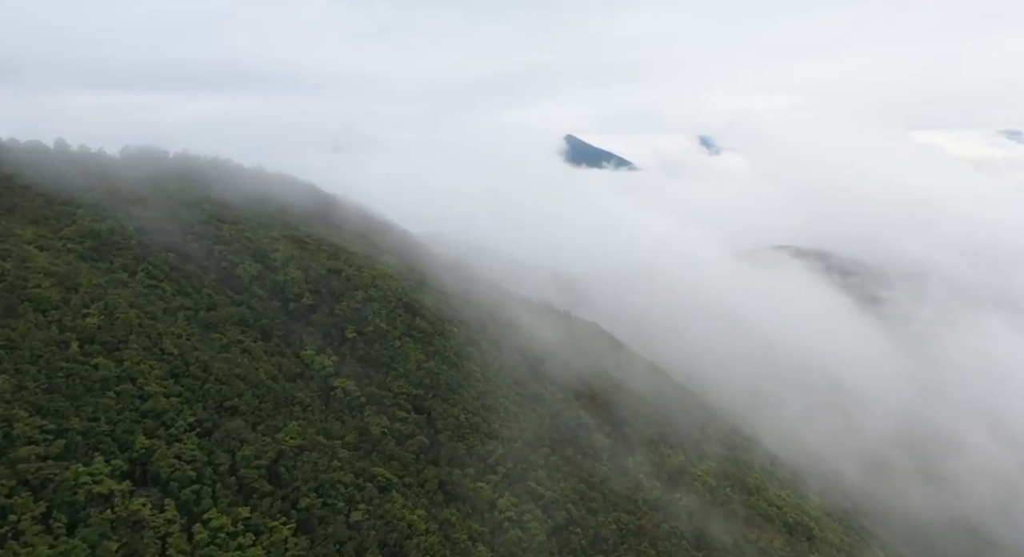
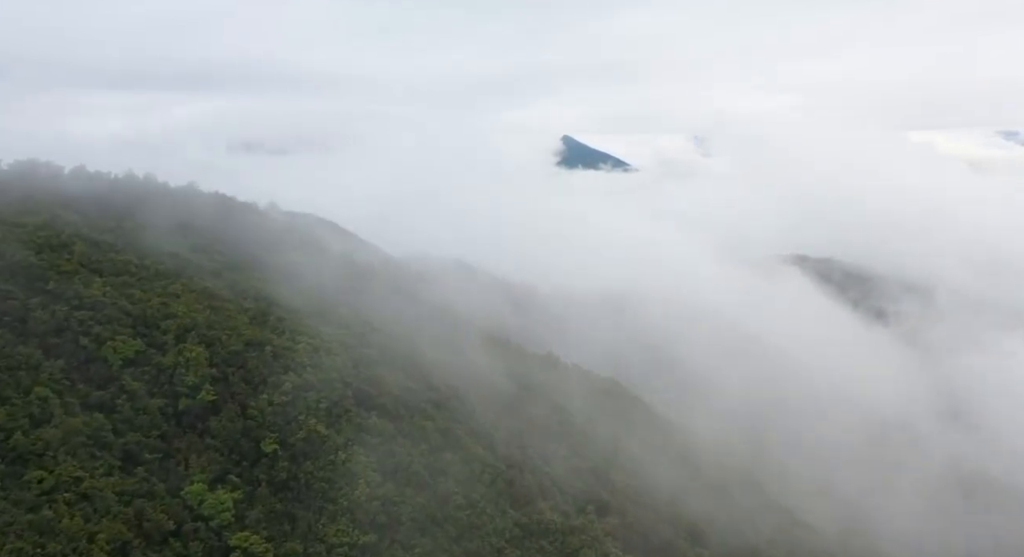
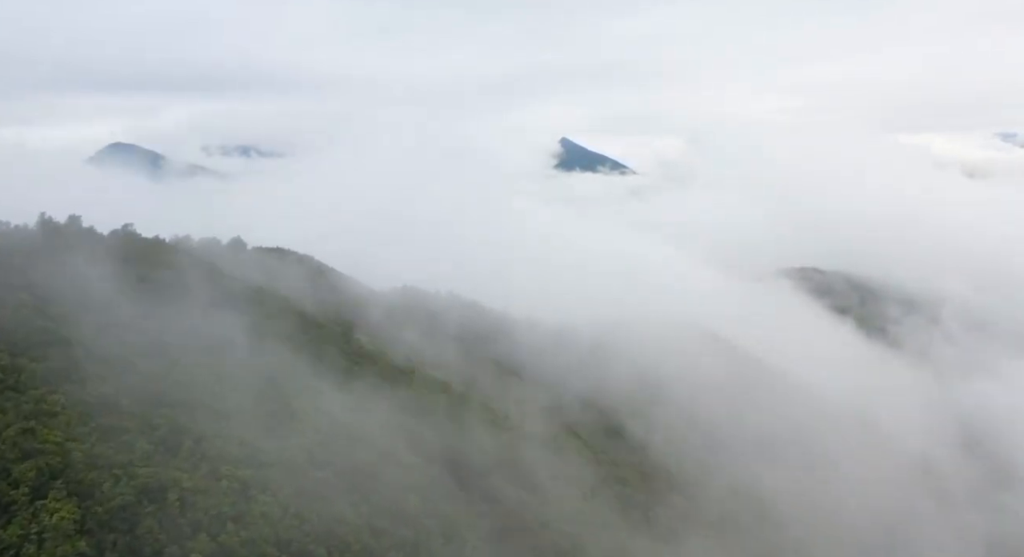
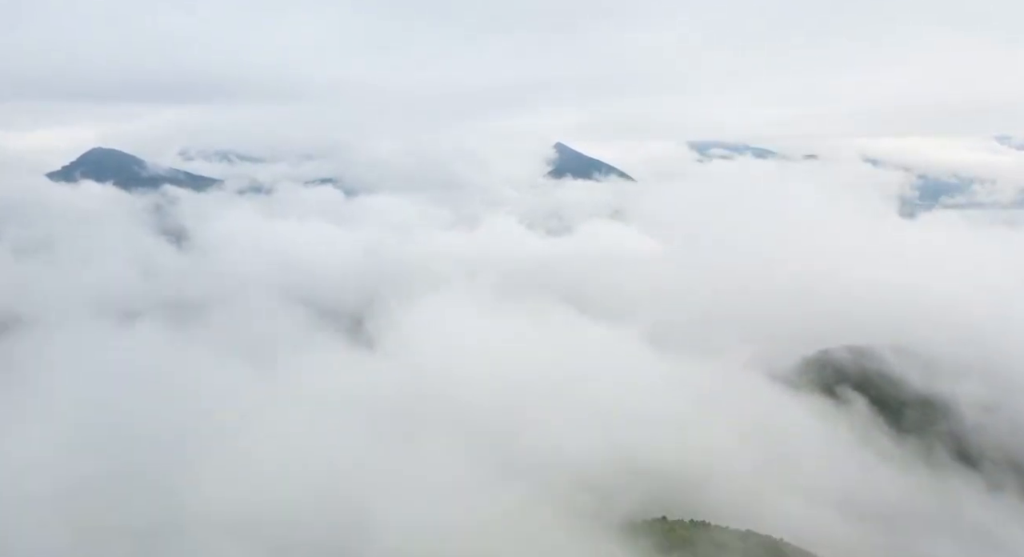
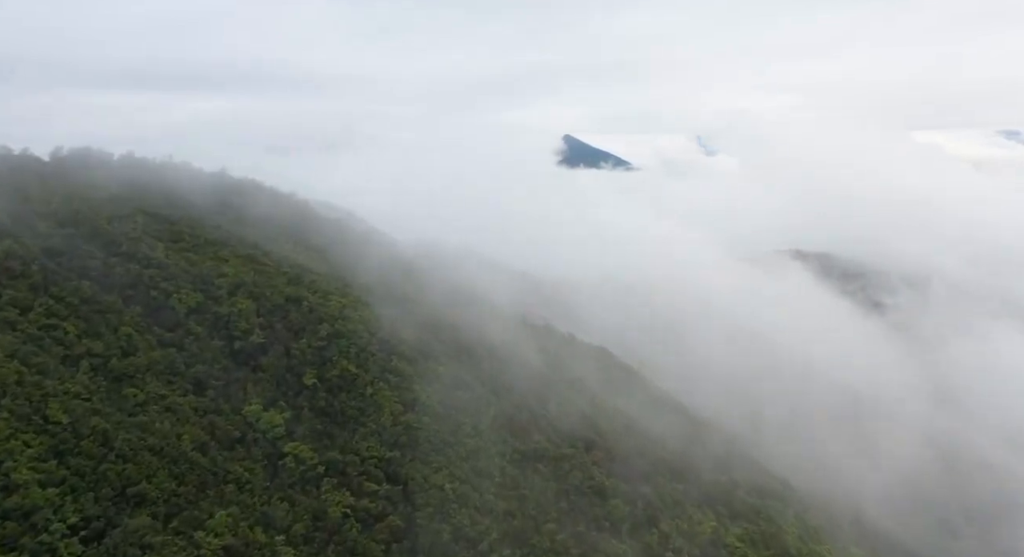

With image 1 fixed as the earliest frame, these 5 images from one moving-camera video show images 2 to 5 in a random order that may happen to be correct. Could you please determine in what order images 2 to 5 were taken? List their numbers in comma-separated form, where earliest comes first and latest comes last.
5, 2, 3, 4
